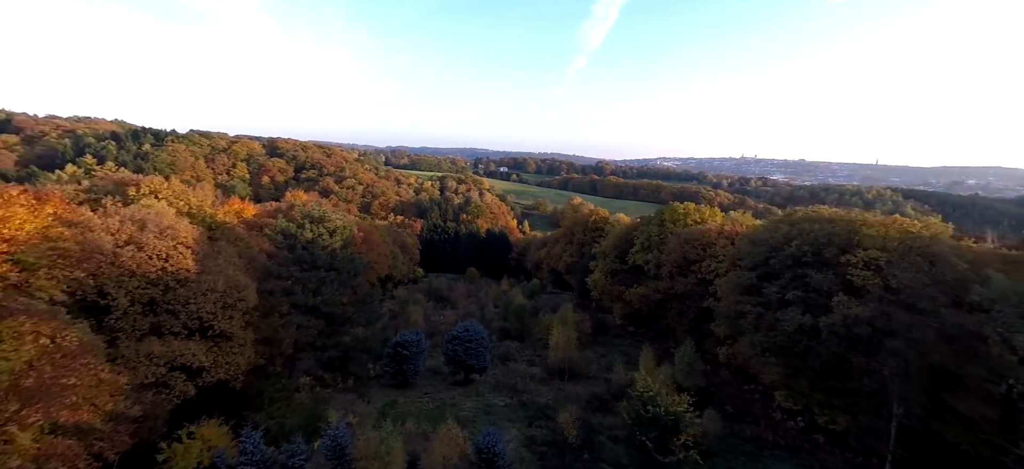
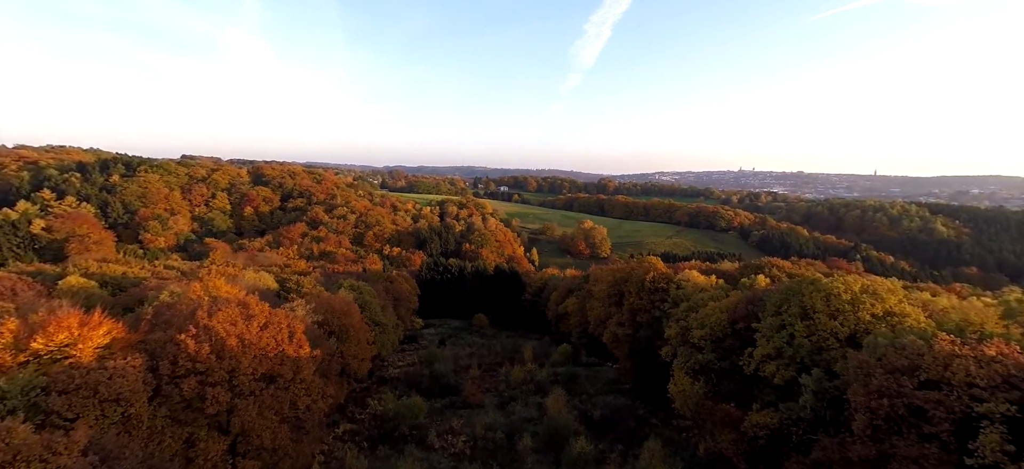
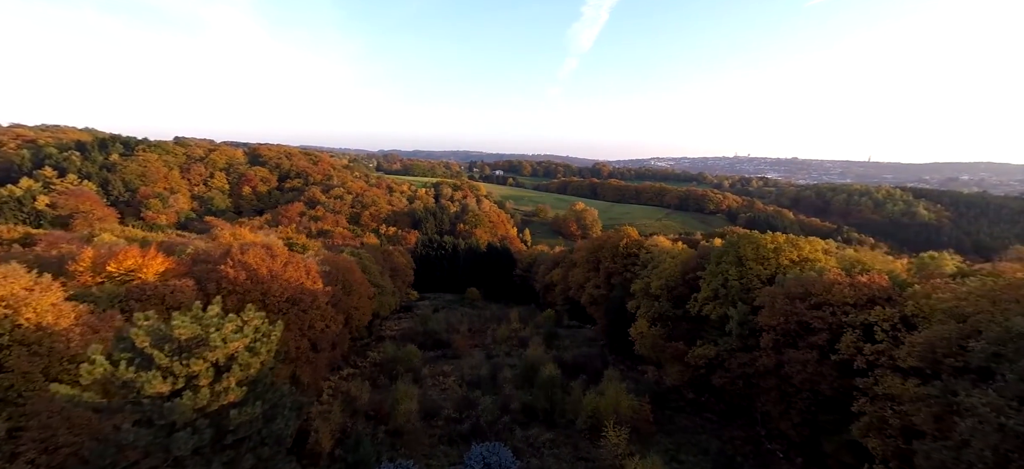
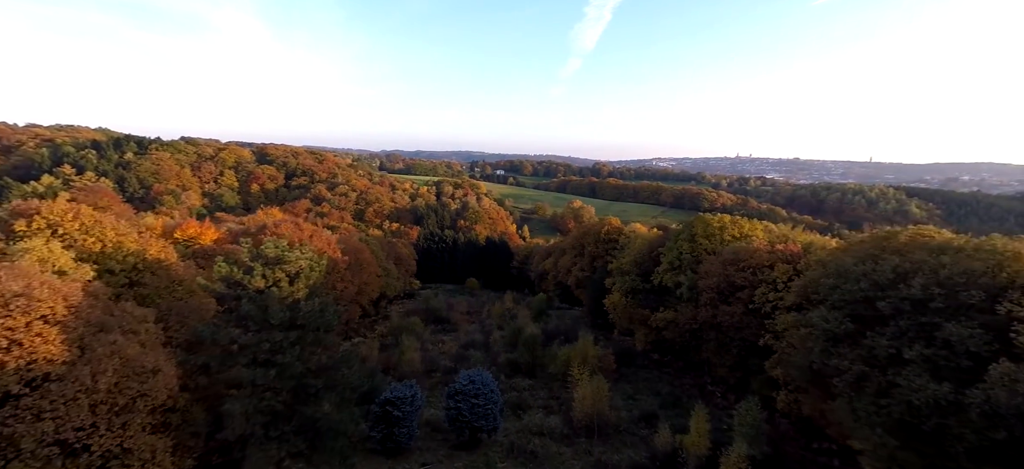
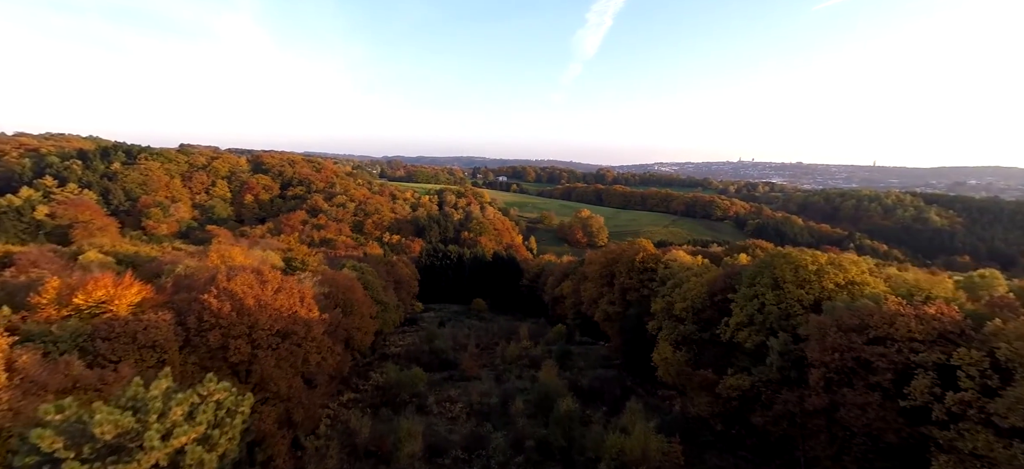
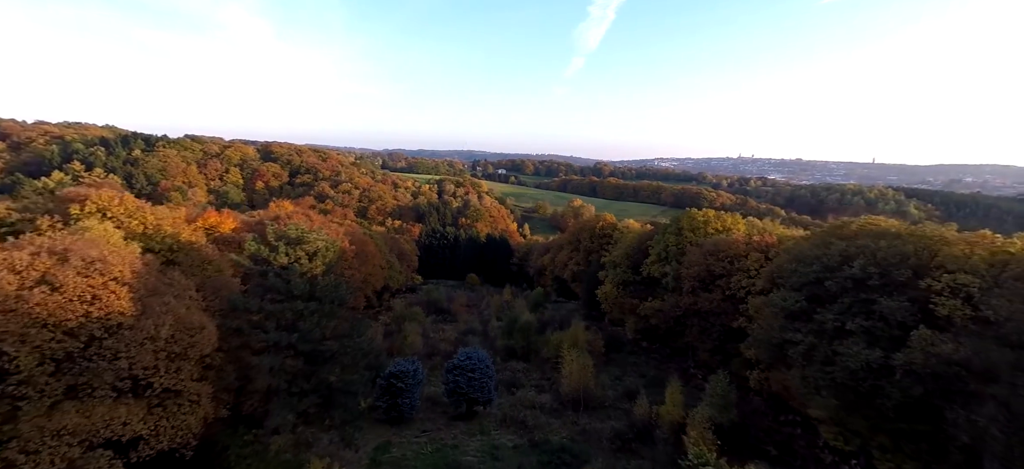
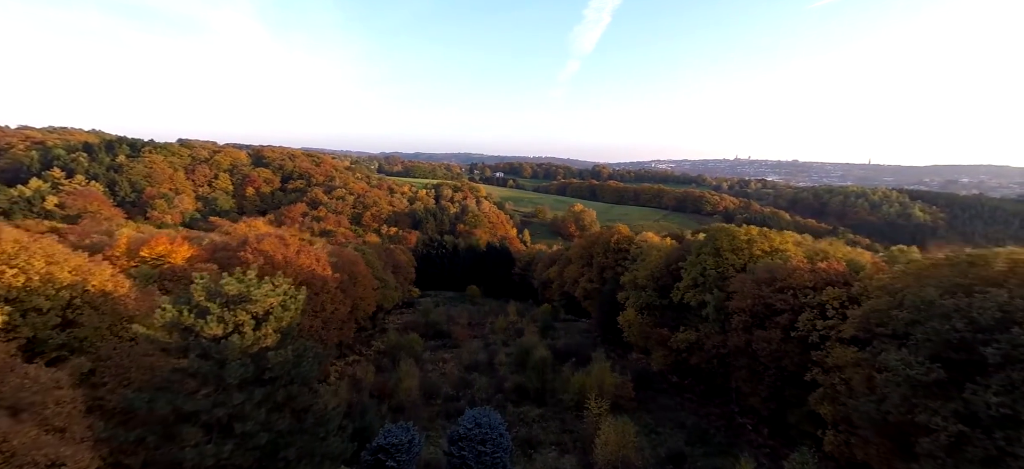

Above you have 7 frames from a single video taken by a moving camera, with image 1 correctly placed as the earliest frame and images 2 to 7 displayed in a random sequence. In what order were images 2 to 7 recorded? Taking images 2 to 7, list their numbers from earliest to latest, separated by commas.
6, 4, 7, 3, 5, 2
